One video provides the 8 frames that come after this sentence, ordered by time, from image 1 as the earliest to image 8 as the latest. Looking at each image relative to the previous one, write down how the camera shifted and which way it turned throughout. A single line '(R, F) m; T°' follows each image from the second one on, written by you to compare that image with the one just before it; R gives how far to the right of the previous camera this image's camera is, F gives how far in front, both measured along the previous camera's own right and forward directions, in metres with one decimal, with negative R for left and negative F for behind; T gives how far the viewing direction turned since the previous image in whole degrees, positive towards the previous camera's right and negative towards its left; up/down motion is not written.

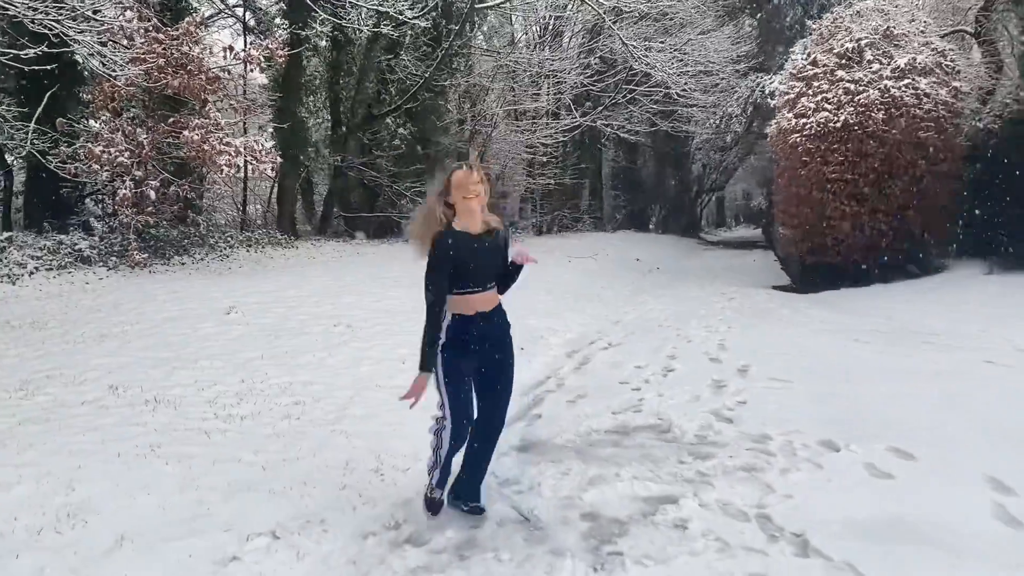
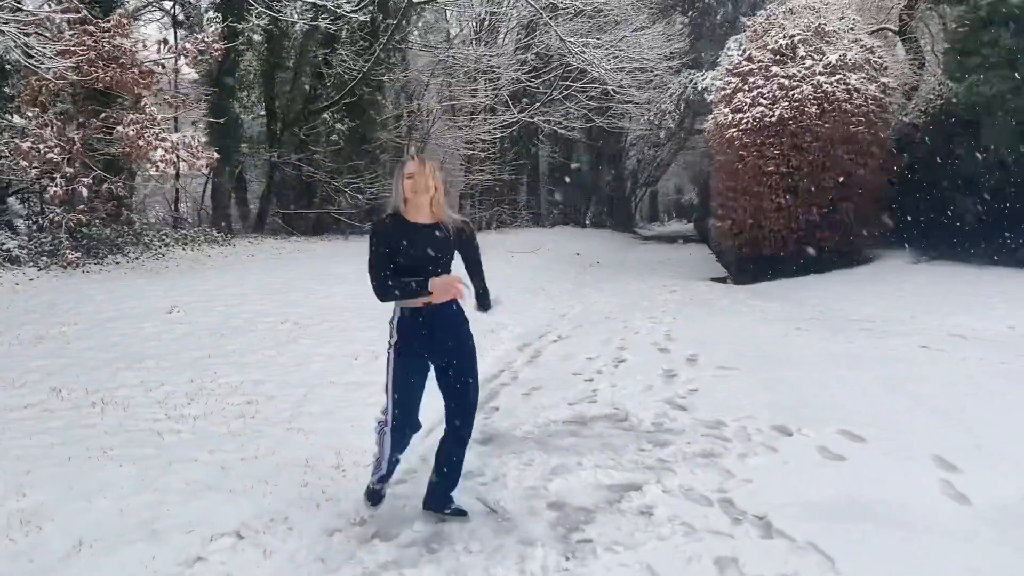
(-0.1, 0.0) m; +4°
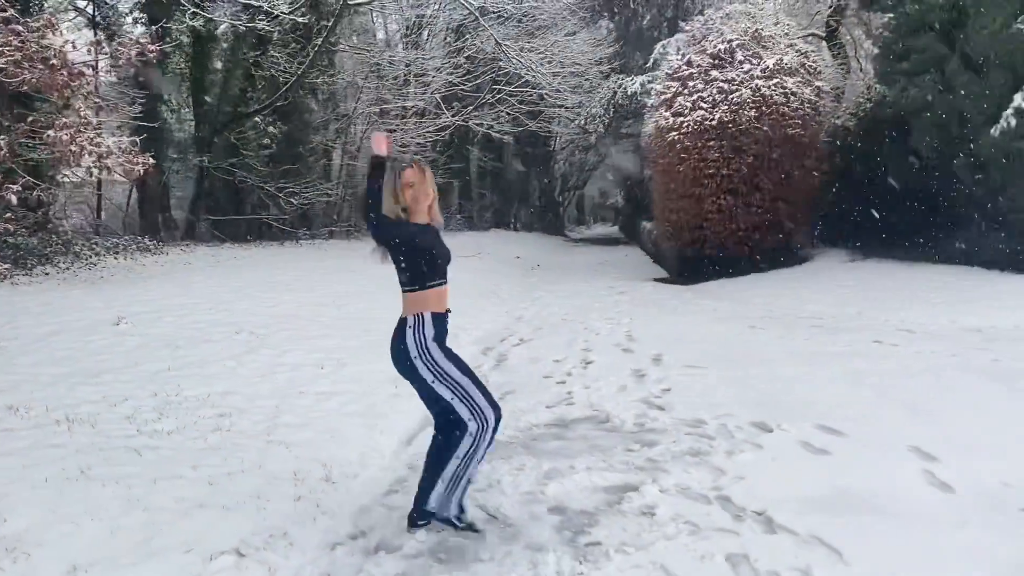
(-0.4, +0.1) m; +5°
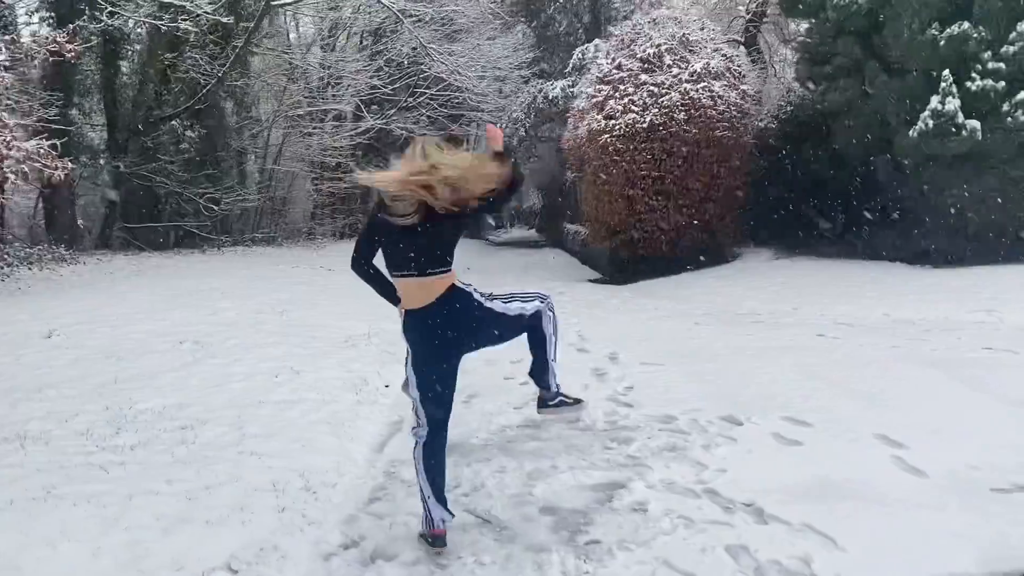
(-0.4, +0.1) m; +6°
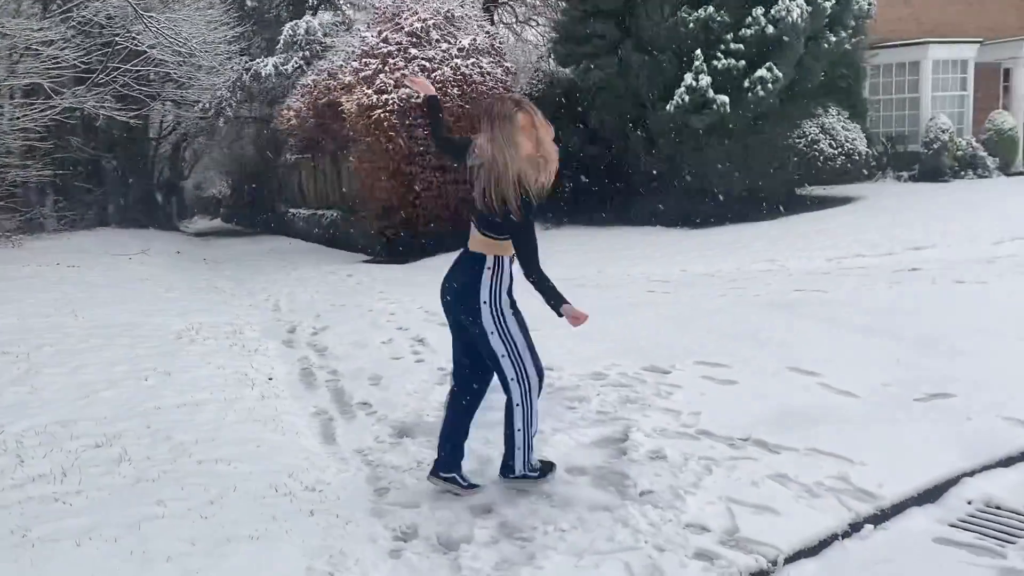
(-1.6, +0.5) m; +21°
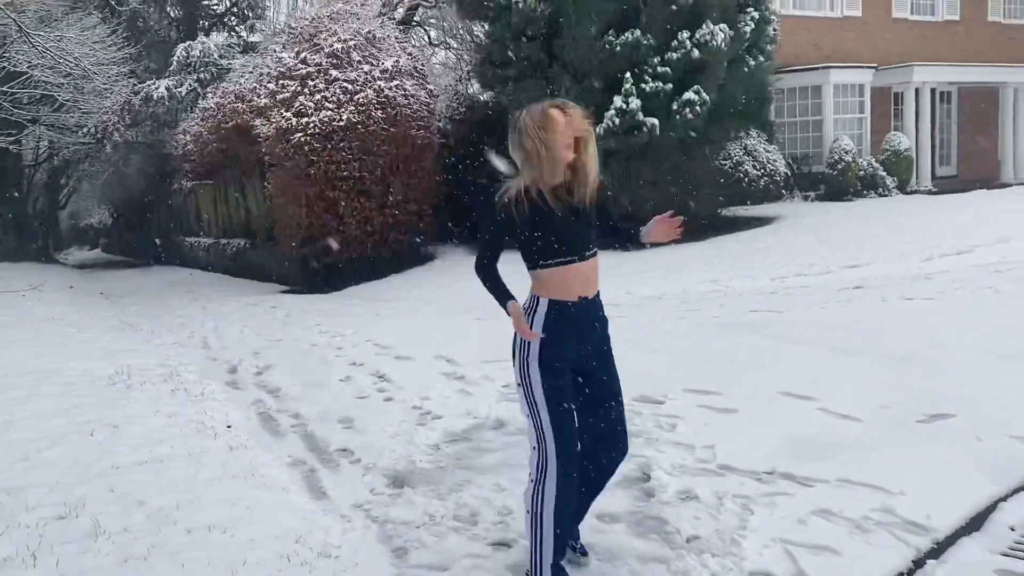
(-0.6, +0.4) m; +7°
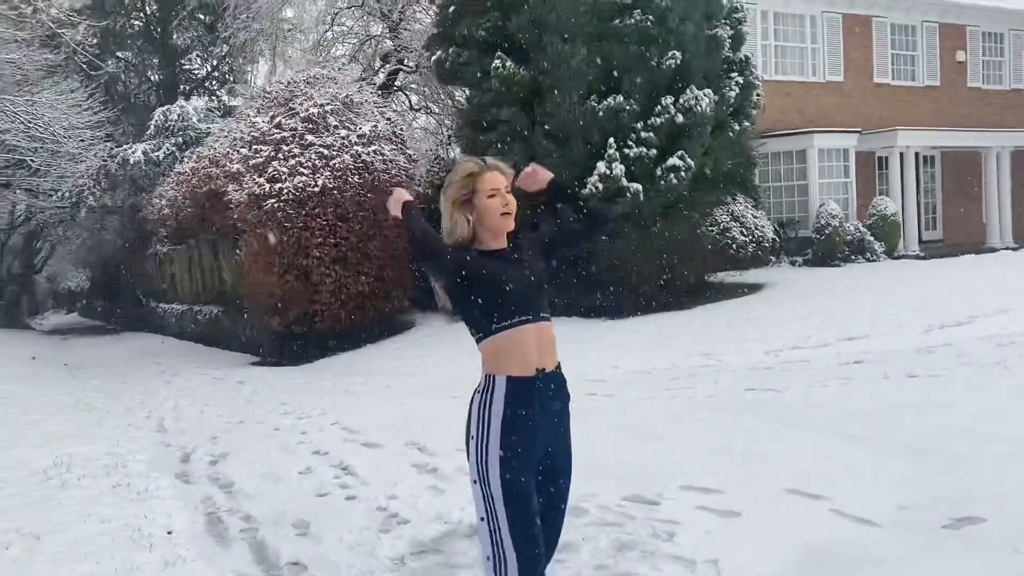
(0.0, +0.5) m; +1°
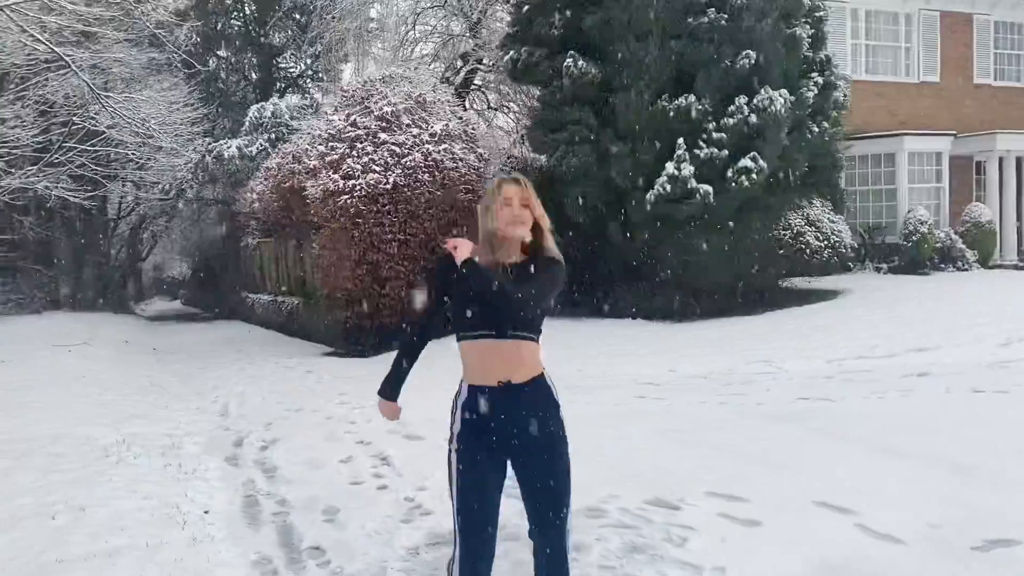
(+0.4, 0.0) m; -6°
